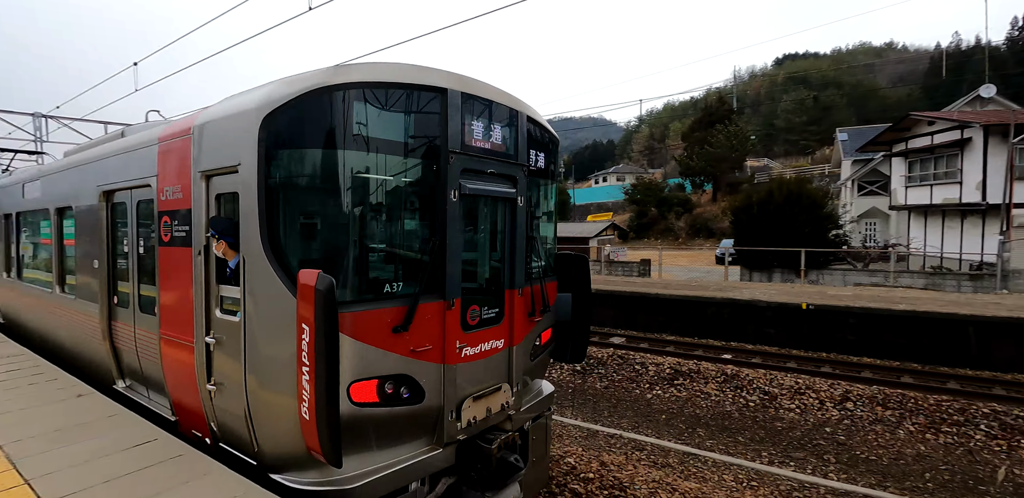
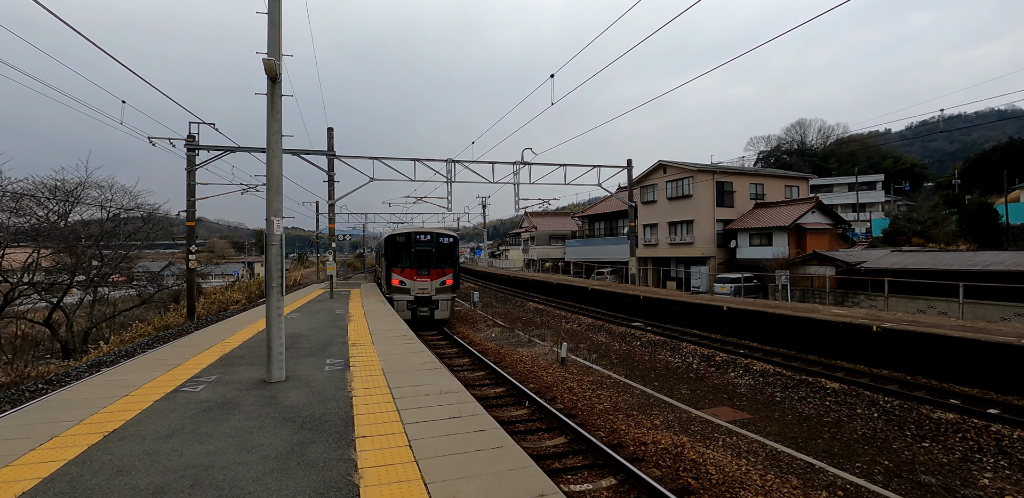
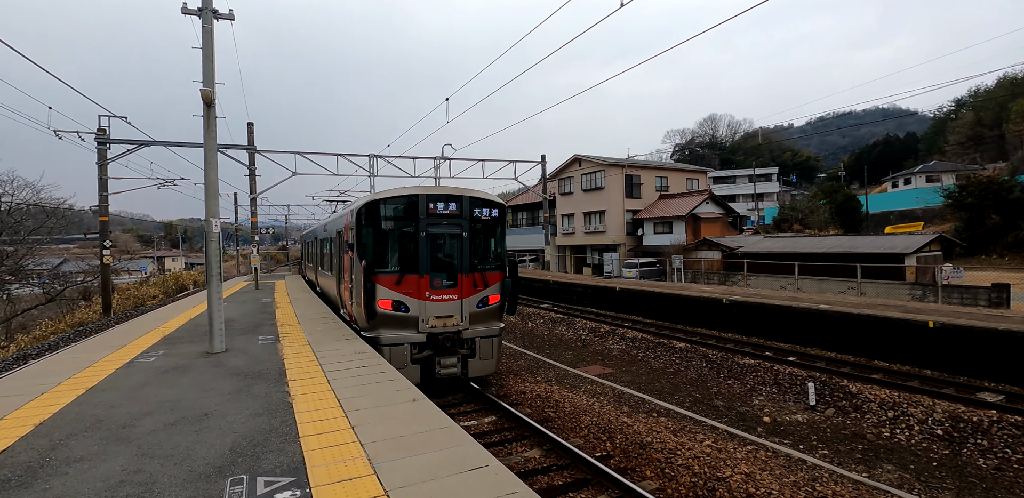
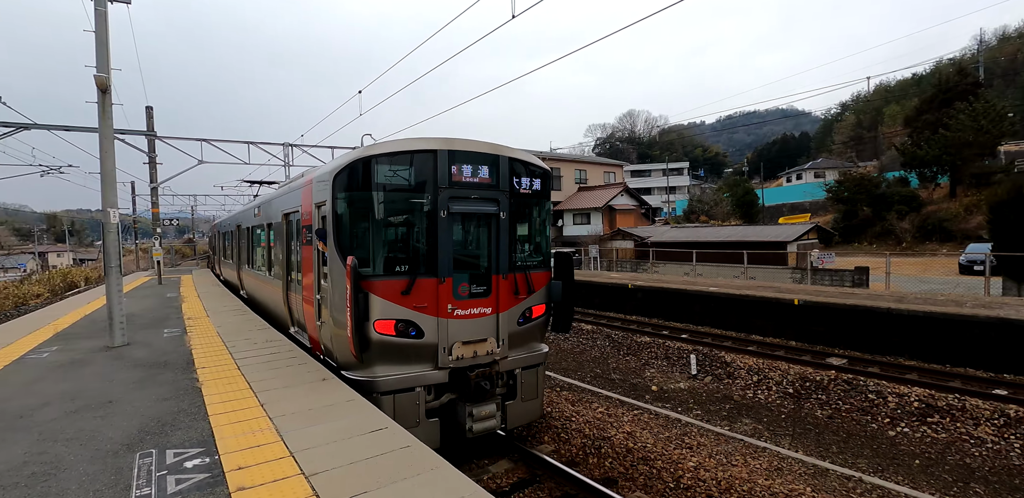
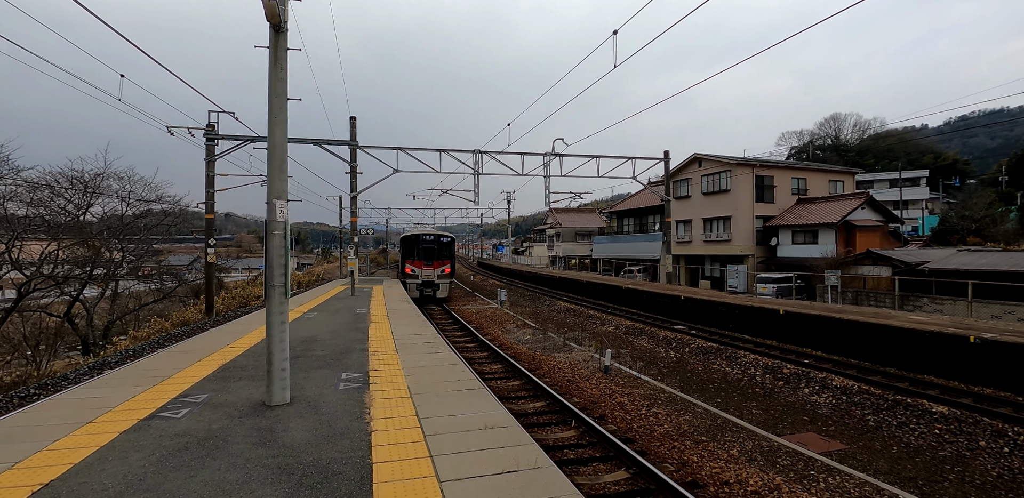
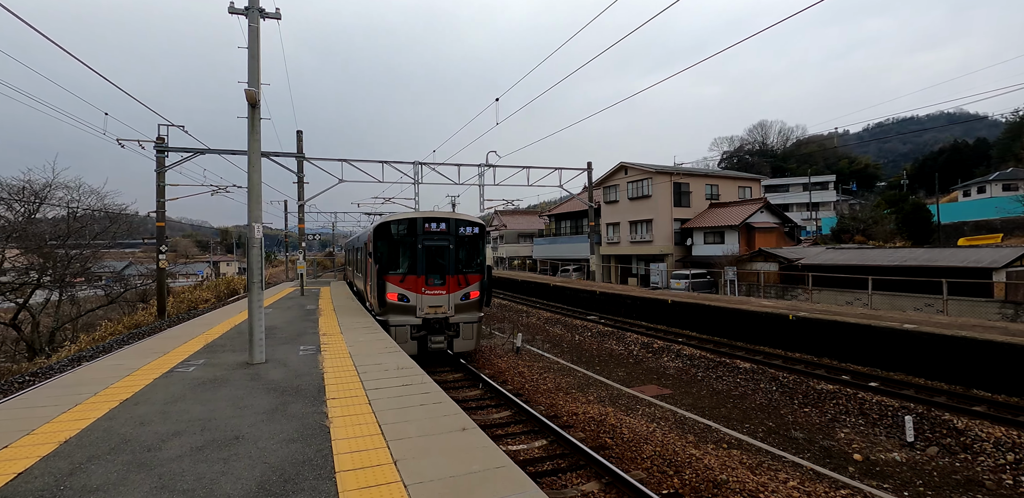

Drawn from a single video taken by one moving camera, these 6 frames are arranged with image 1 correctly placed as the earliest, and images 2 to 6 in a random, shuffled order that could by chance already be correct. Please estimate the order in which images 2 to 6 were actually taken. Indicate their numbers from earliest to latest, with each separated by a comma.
4, 3, 6, 2, 5
